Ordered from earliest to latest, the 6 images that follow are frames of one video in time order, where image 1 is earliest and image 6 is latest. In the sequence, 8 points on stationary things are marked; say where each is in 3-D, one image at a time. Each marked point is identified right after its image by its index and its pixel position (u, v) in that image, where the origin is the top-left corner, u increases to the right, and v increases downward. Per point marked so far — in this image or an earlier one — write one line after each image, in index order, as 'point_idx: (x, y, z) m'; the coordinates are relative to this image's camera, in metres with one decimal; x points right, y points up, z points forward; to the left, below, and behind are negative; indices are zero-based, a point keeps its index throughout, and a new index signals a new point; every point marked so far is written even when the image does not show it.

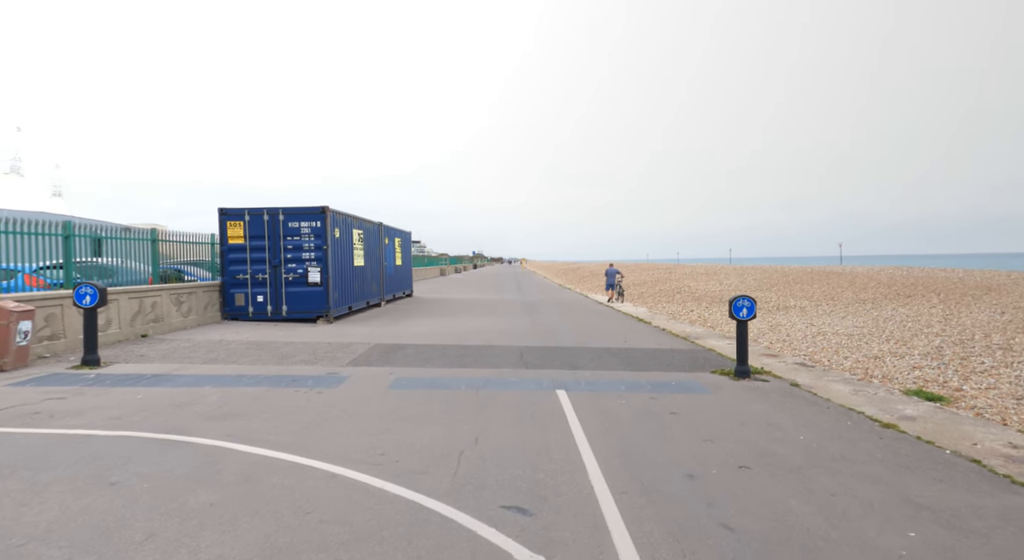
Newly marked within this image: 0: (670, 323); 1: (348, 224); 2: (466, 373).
0: (+4.6, -1.3, +15.8) m
1: (-4.9, +1.7, +16.2) m
2: (-0.7, -1.4, +8.2) m
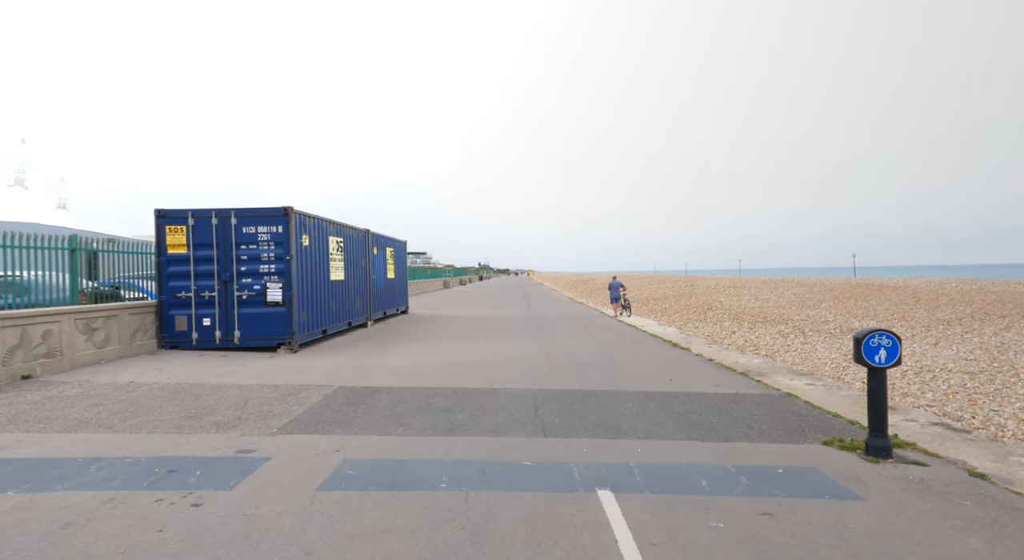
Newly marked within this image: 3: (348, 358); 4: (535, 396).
0: (+4.8, -1.7, +12.9) m
1: (-4.7, +1.3, +13.5) m
2: (-0.6, -1.7, +5.4) m
3: (-3.4, -1.6, +11.1) m
4: (+0.3, -1.7, +7.9) m
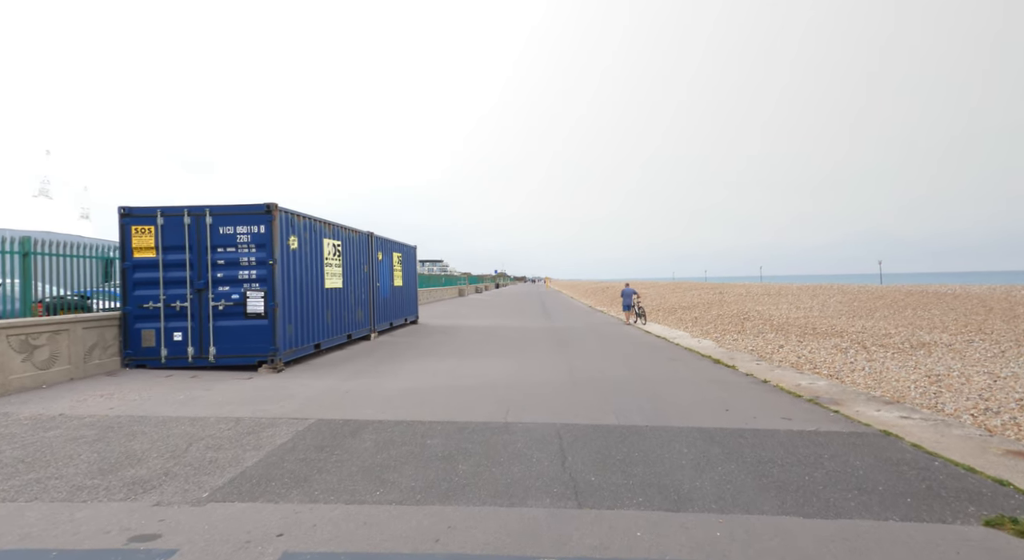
0: (+5.1, -1.8, +11.0) m
1: (-4.3, +1.1, +11.9) m
2: (-0.4, -1.8, +3.7) m
3: (-3.0, -1.7, +9.5) m
4: (+0.5, -1.8, +6.2) m
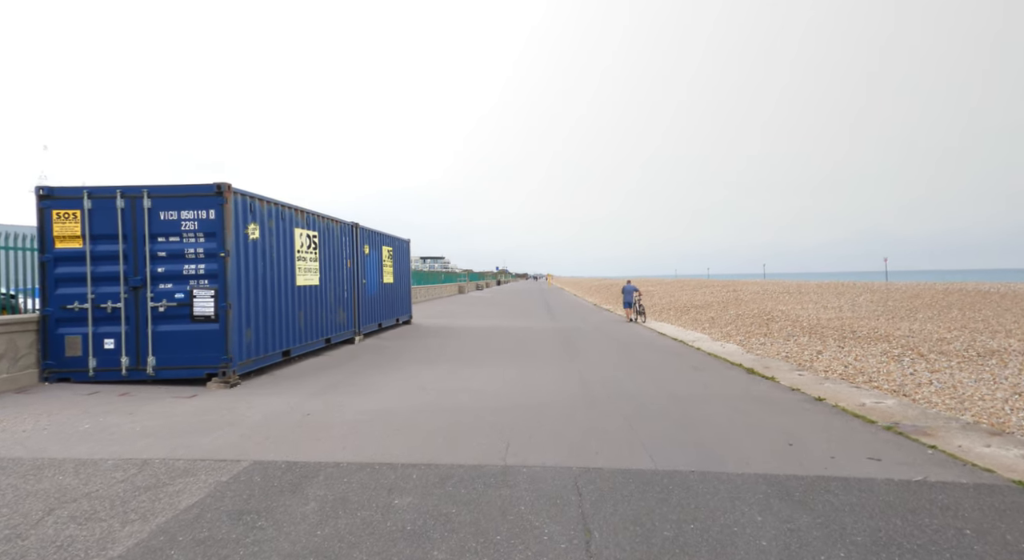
0: (+5.2, -1.8, +9.3) m
1: (-4.3, +1.2, +10.2) m
2: (-0.4, -1.7, +2.0) m
3: (-3.0, -1.7, +7.8) m
4: (+0.6, -1.7, +4.5) m
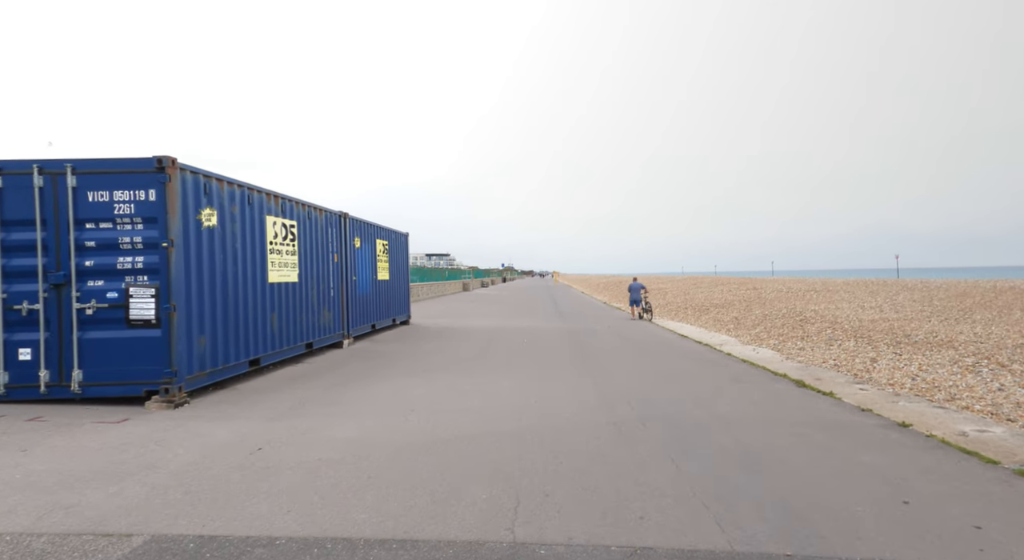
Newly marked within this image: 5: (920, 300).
0: (+5.3, -1.7, +7.7) m
1: (-4.2, +1.2, +8.7) m
2: (-0.4, -1.7, +0.5) m
3: (-2.9, -1.6, +6.3) m
4: (+0.6, -1.7, +2.9) m
5: (+13.0, -0.7, +17.5) m
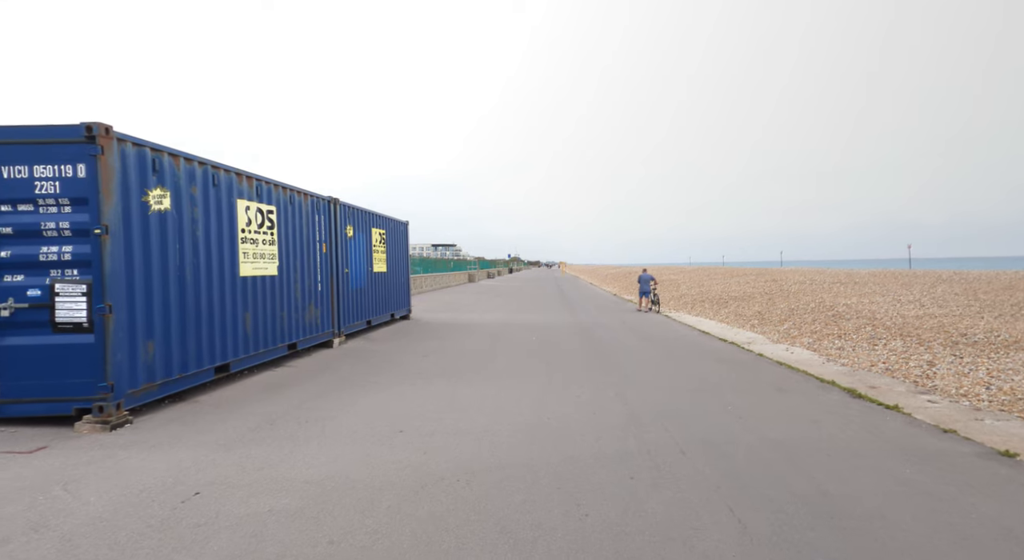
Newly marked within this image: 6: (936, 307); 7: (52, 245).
0: (+5.4, -1.7, +6.4) m
1: (-4.1, +1.3, +7.5) m
2: (-0.4, -1.8, -0.7) m
3: (-2.8, -1.6, +5.1) m
4: (+0.7, -1.7, +1.7) m
5: (+13.3, -0.4, +16.1) m
6: (+11.3, -0.7, +14.5) m
7: (-4.6, +0.4, +5.5) m
